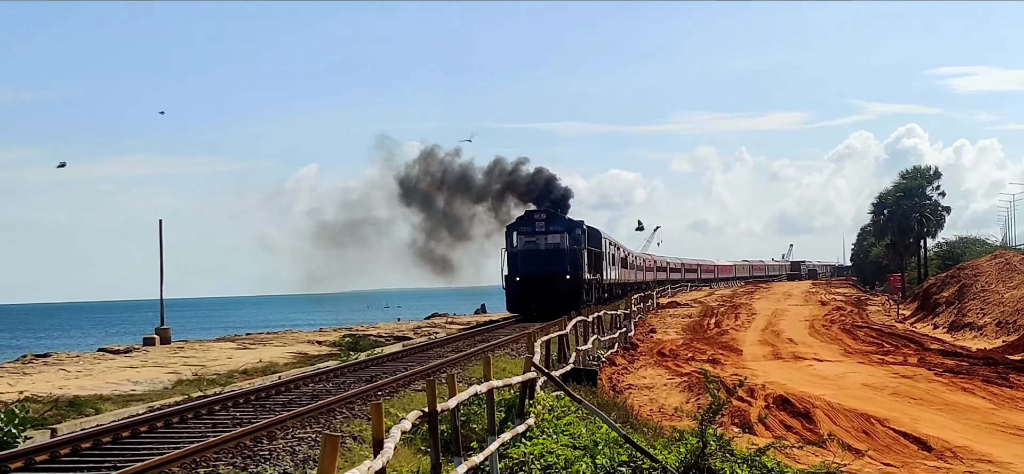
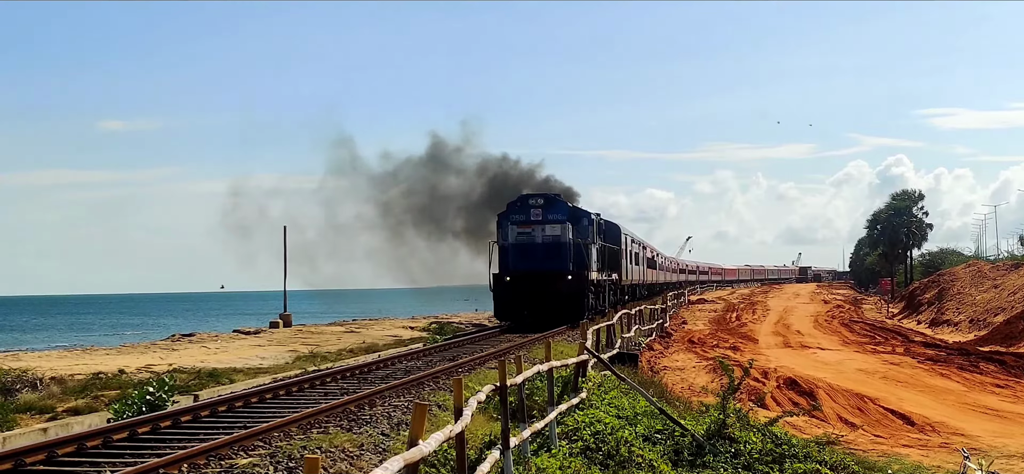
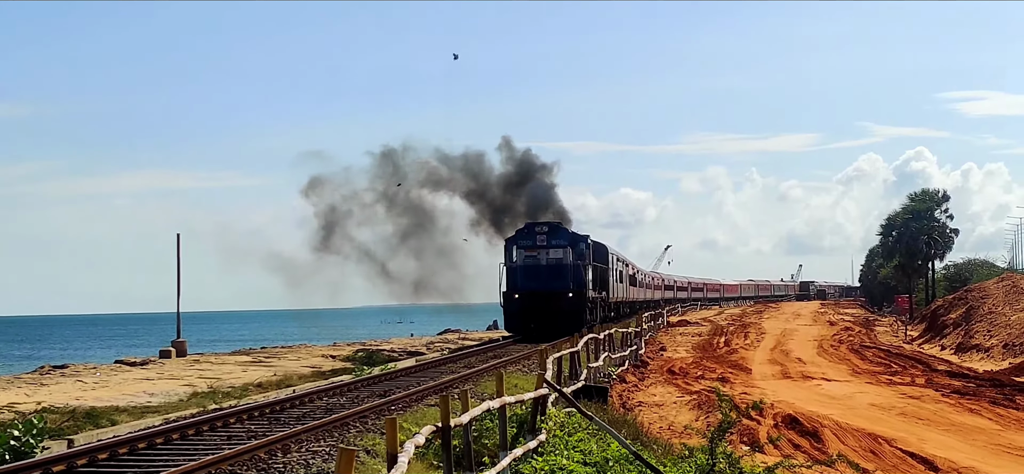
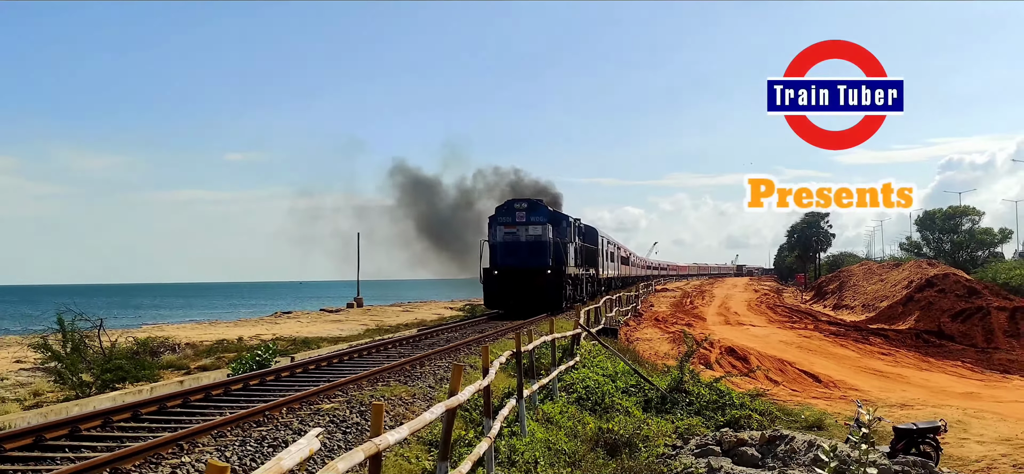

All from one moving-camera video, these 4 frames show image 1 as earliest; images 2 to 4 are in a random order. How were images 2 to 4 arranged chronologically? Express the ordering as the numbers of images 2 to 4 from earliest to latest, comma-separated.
3, 2, 4
